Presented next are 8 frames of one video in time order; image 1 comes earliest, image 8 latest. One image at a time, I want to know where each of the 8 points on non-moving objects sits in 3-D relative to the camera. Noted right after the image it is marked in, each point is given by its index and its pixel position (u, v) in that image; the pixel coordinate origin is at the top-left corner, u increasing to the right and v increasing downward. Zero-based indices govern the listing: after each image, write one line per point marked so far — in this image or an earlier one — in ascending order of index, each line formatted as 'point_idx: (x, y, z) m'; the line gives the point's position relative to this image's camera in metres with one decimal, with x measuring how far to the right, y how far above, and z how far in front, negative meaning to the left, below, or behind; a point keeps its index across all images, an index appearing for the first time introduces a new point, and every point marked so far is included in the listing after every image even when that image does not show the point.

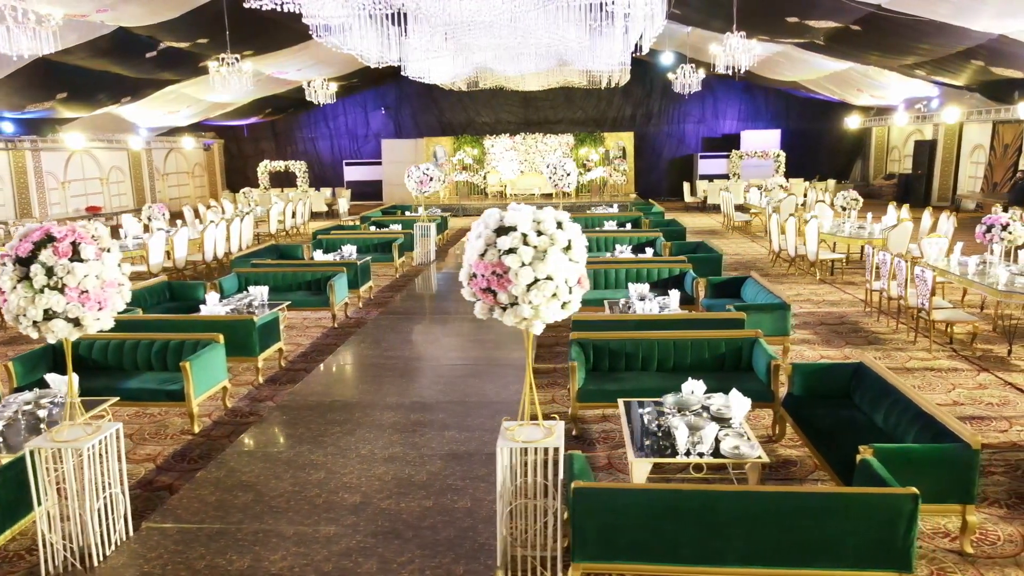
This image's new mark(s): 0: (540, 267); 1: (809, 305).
0: (+0.1, +0.1, +2.9) m
1: (+3.6, -0.2, +8.8) m
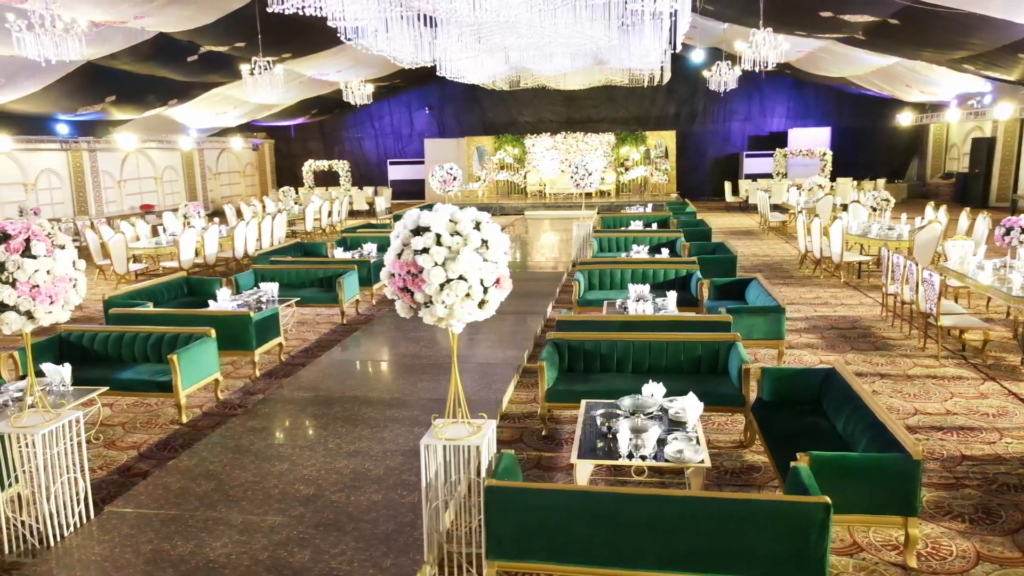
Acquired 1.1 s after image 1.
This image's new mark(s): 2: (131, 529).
0: (-0.2, +0.1, +2.9) m
1: (+3.7, -0.2, +8.5) m
2: (-2.0, -1.2, +3.7) m
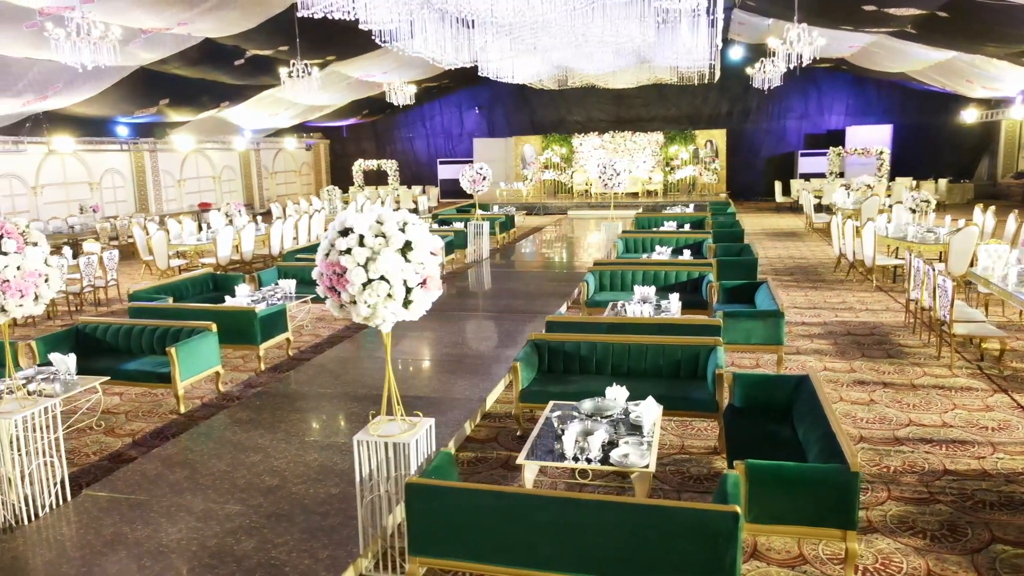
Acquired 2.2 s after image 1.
0: (-0.6, +0.1, +3.0) m
1: (+3.8, -0.3, +8.2) m
2: (-2.2, -1.2, +3.9) m
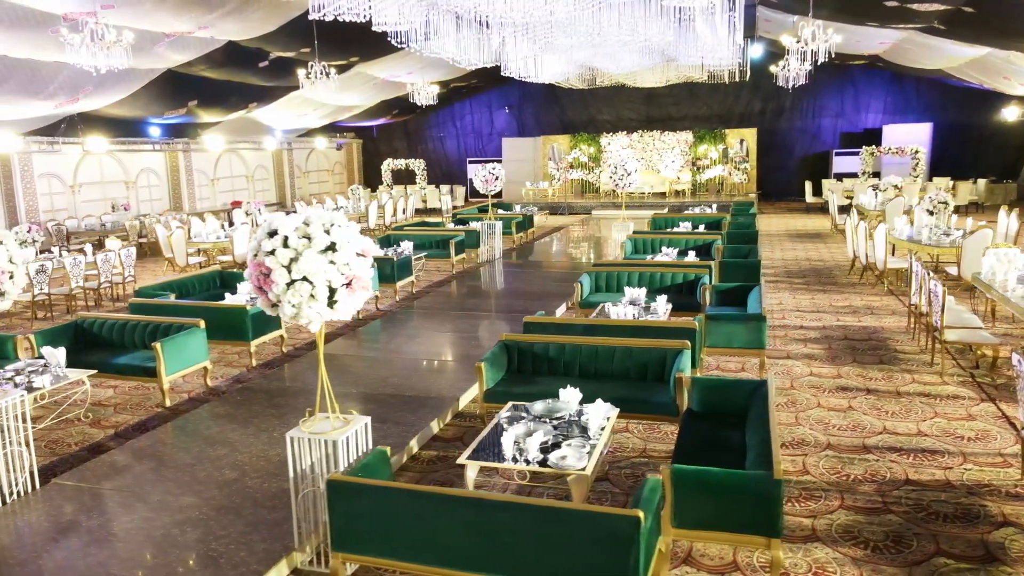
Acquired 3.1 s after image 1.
0: (-0.9, +0.1, +3.0) m
1: (+3.8, -0.3, +8.1) m
2: (-2.5, -1.2, +4.1) m
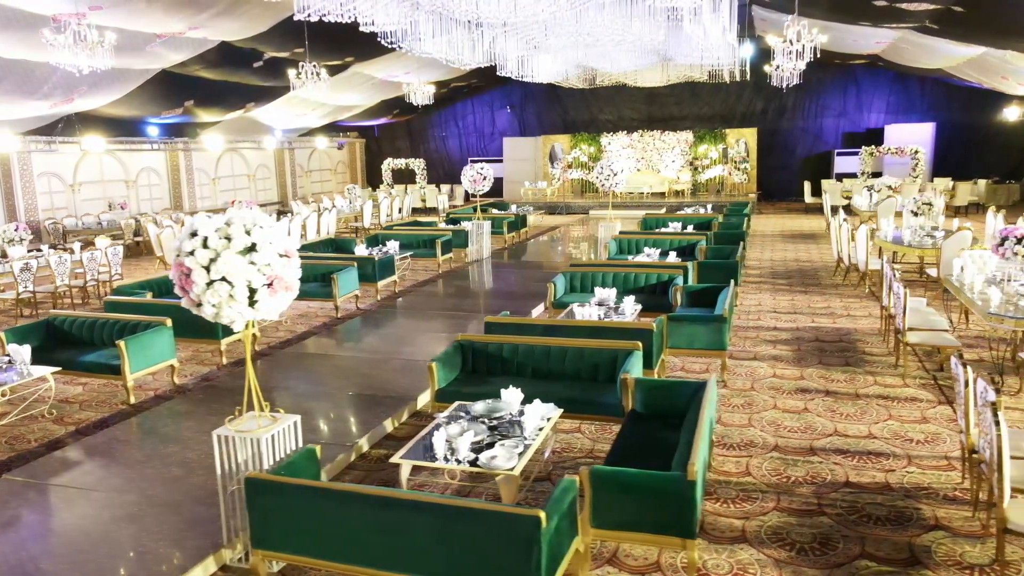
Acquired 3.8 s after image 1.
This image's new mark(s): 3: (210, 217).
0: (-1.3, +0.1, +3.1) m
1: (+3.5, -0.3, +8.0) m
2: (-2.9, -1.2, +4.1) m
3: (-1.3, +0.3, +3.2) m
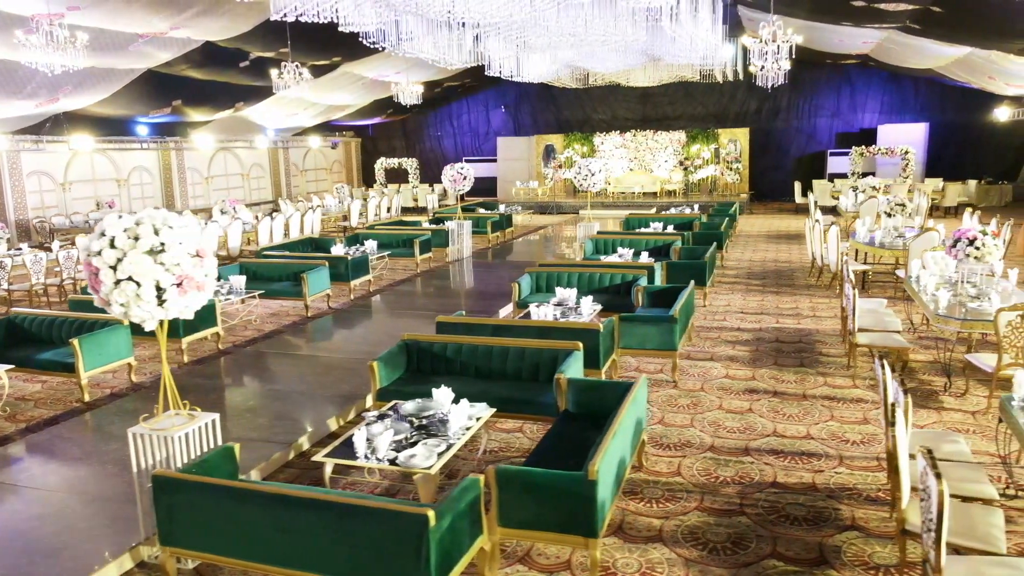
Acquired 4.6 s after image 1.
0: (-1.7, +0.1, +3.1) m
1: (+3.1, -0.4, +8.0) m
2: (-3.3, -1.2, +4.2) m
3: (-1.8, +0.3, +3.2) m
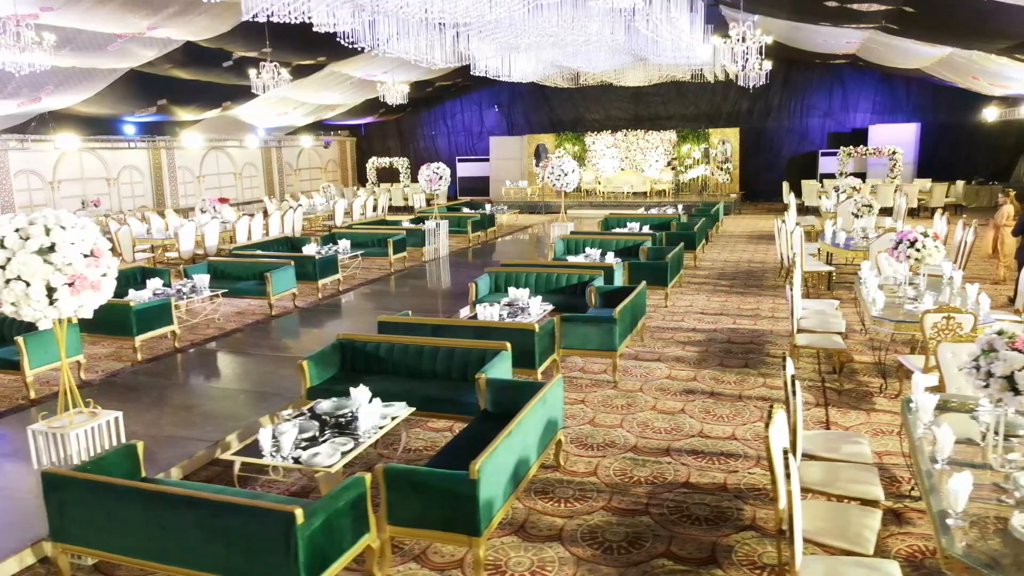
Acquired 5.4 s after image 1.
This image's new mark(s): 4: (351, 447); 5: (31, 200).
0: (-2.2, +0.1, +3.2) m
1: (+2.6, -0.4, +8.1) m
2: (-3.8, -1.2, +4.2) m
3: (-2.3, +0.3, +3.3) m
4: (-0.9, -0.8, +3.9) m
5: (-11.8, +2.1, +17.7) m
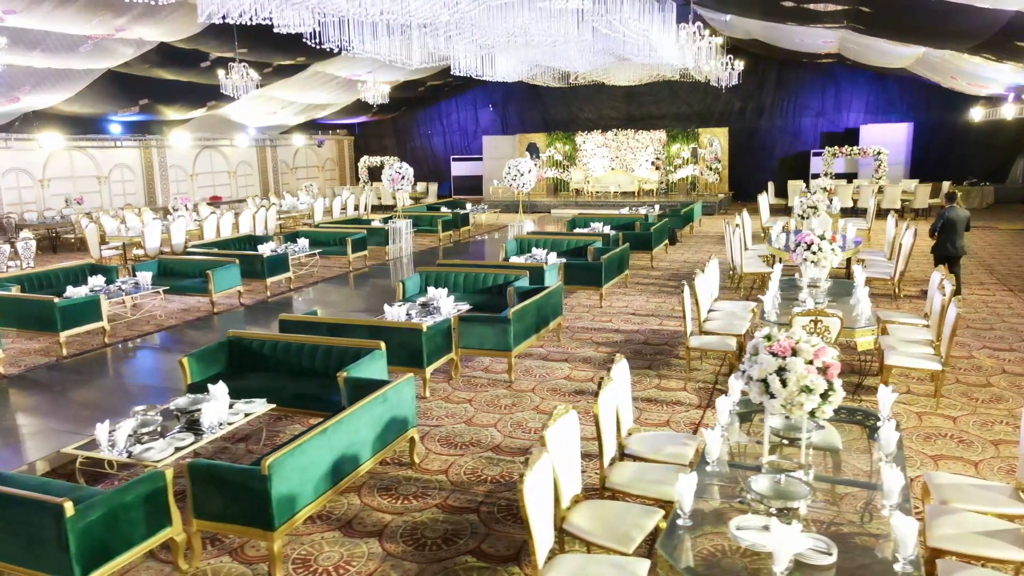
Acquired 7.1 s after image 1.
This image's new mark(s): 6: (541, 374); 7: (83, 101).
0: (-3.1, +0.1, +3.3) m
1: (+1.8, -0.4, +8.1) m
2: (-4.7, -1.1, +4.4) m
3: (-3.2, +0.3, +3.4) m
4: (-1.8, -0.8, +4.0) m
5: (-12.4, +2.3, +18.0) m
6: (+0.3, -0.8, +6.3) m
7: (-9.7, +4.2, +16.3) m
